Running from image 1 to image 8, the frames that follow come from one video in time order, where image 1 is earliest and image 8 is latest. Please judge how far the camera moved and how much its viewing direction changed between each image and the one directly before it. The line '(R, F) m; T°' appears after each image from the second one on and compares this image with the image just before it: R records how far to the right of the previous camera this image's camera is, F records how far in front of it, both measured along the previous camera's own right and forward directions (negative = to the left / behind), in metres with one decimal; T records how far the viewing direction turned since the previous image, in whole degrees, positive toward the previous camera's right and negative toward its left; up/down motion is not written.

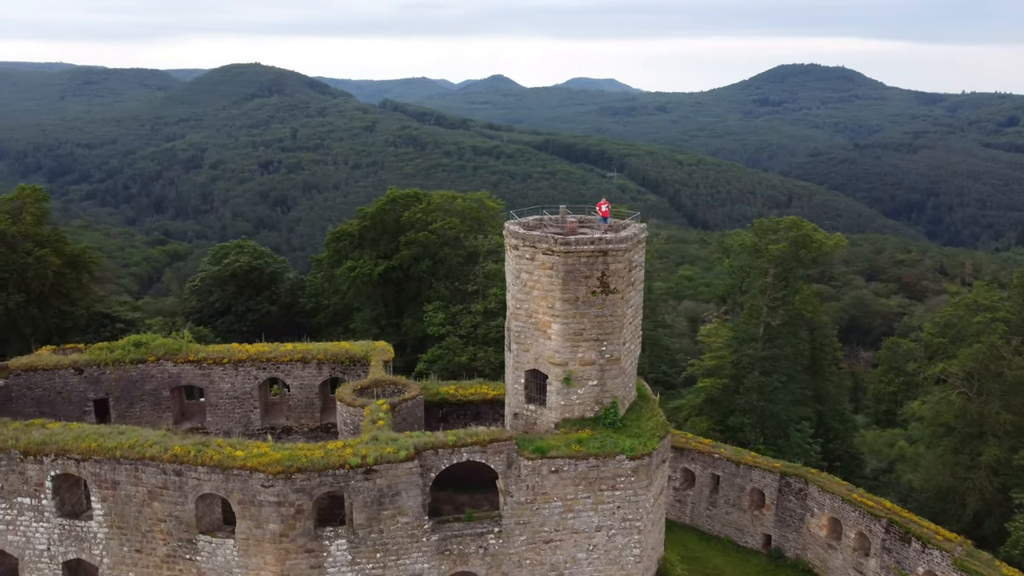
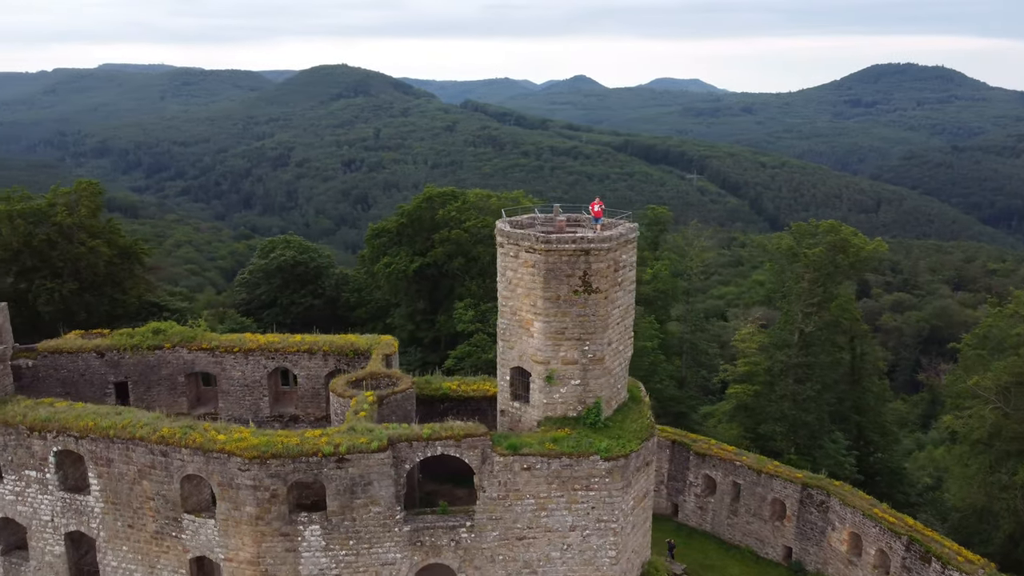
(+1.4, 0.0) m; -6°
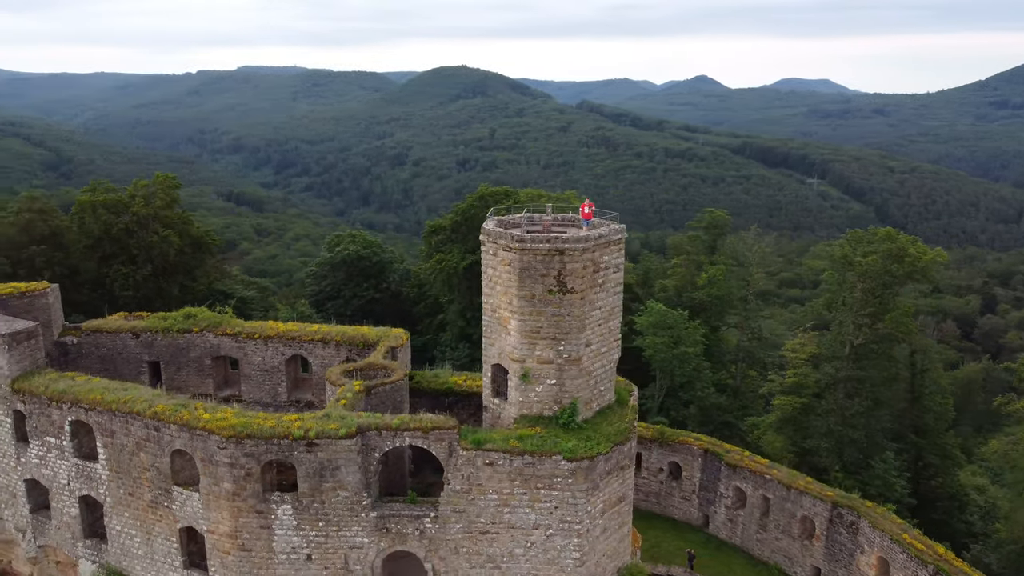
(+2.0, 0.0) m; -8°
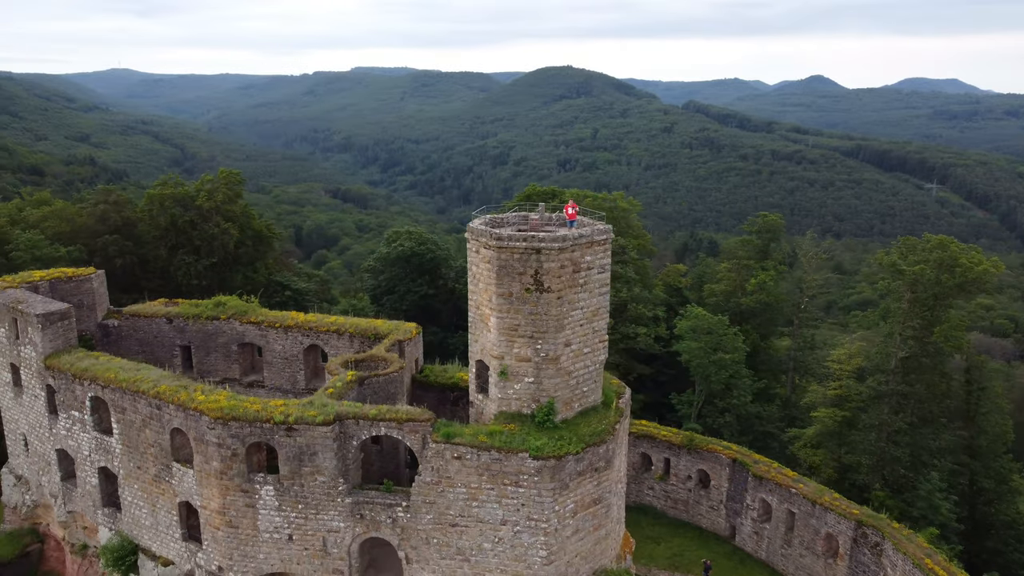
(+1.8, 0.0) m; -7°
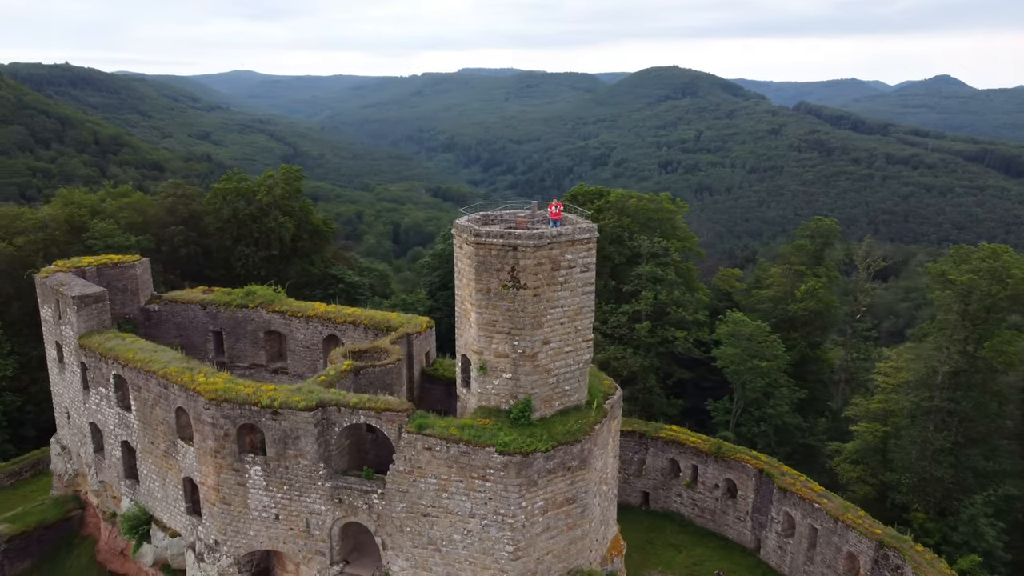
(+1.8, 0.0) m; -7°
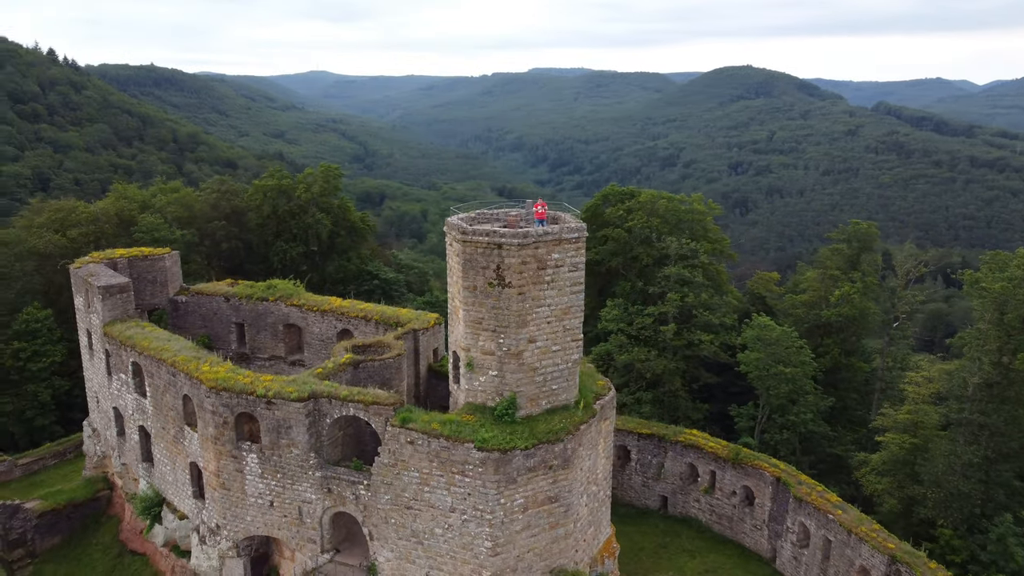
(+1.2, 0.0) m; -5°
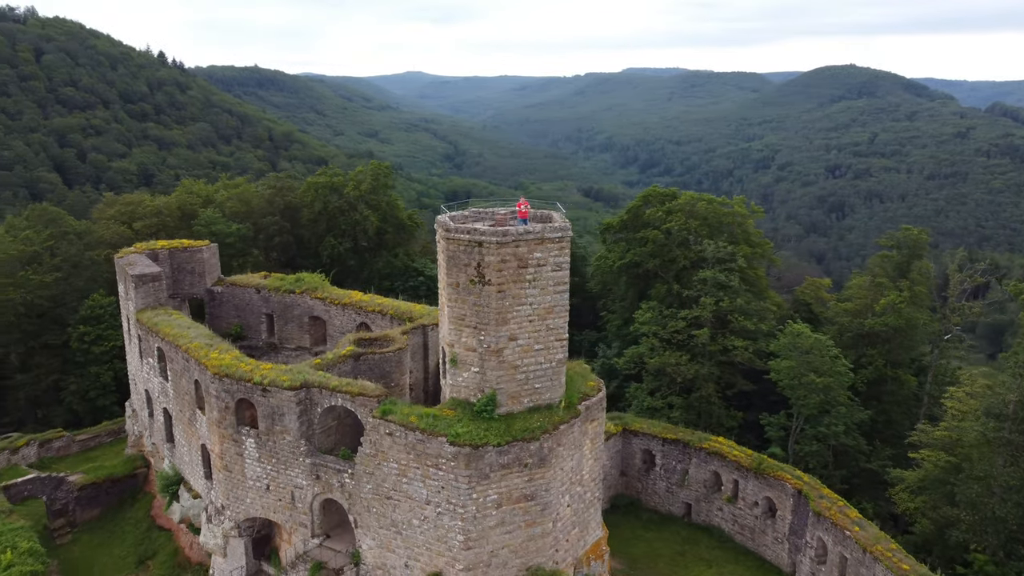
(+1.6, 0.0) m; -6°
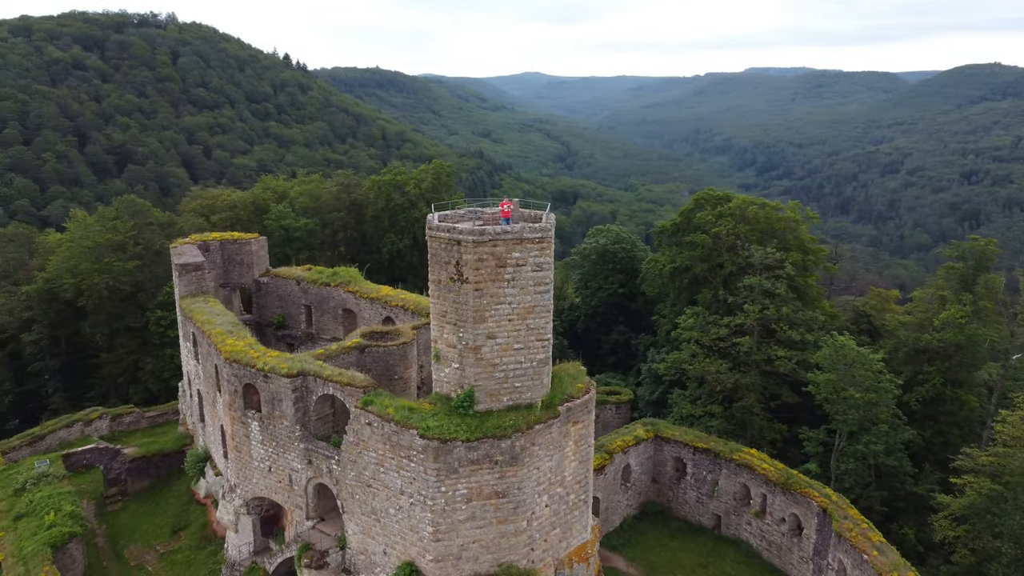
(+2.0, 0.0) m; -8°
